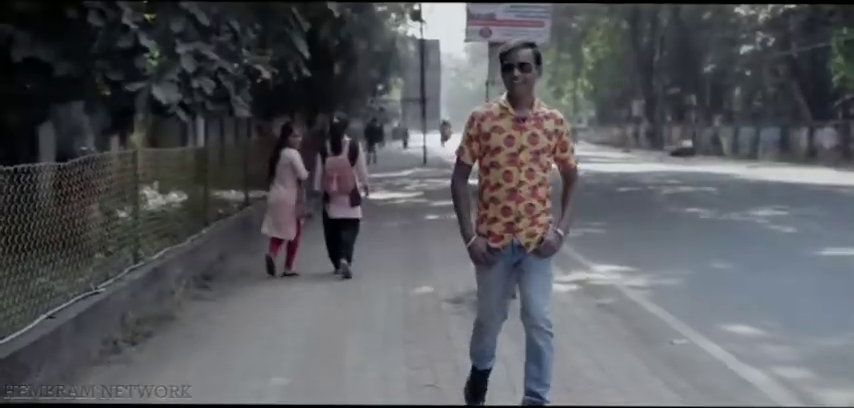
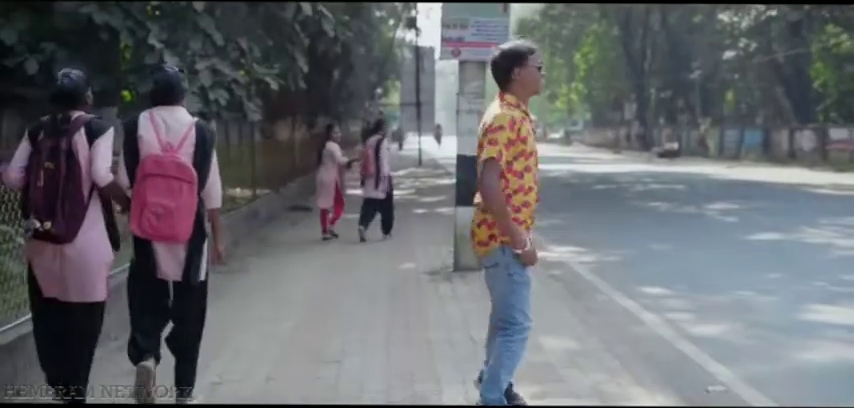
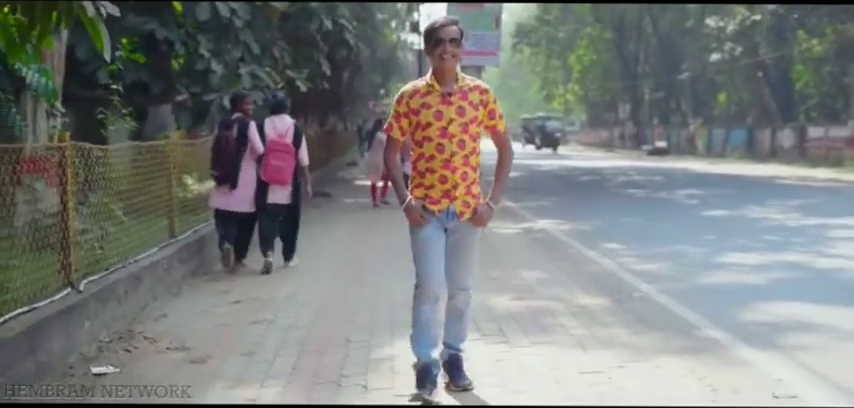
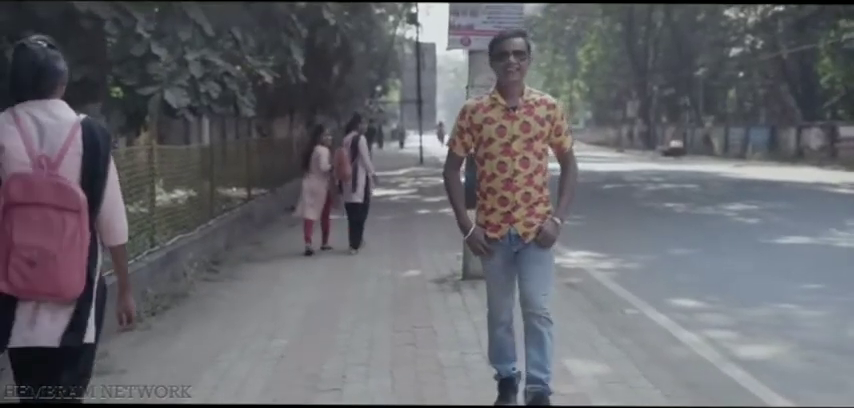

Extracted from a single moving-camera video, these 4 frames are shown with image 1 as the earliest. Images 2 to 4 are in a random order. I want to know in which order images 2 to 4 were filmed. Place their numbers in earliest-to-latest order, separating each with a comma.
4, 2, 3
